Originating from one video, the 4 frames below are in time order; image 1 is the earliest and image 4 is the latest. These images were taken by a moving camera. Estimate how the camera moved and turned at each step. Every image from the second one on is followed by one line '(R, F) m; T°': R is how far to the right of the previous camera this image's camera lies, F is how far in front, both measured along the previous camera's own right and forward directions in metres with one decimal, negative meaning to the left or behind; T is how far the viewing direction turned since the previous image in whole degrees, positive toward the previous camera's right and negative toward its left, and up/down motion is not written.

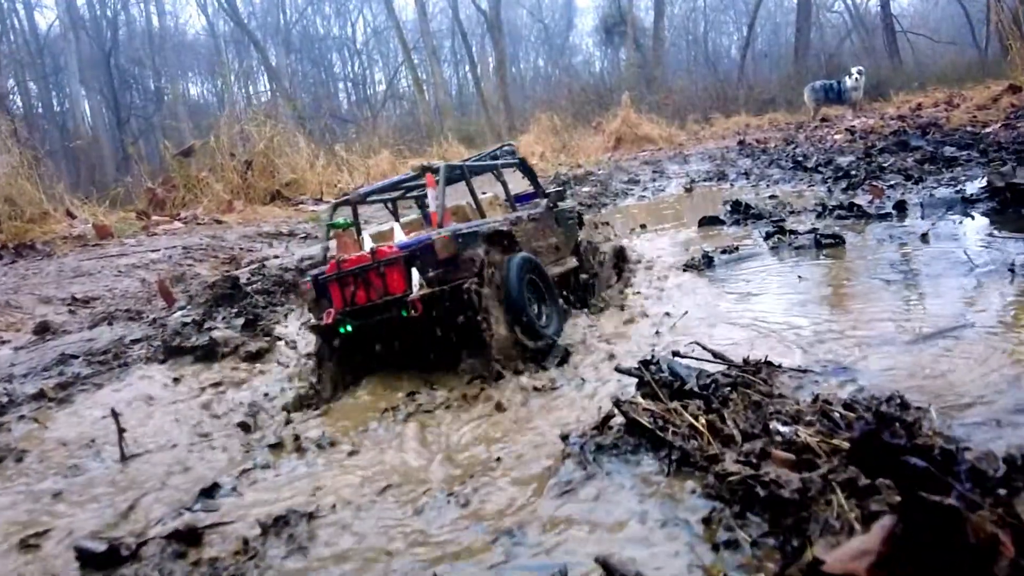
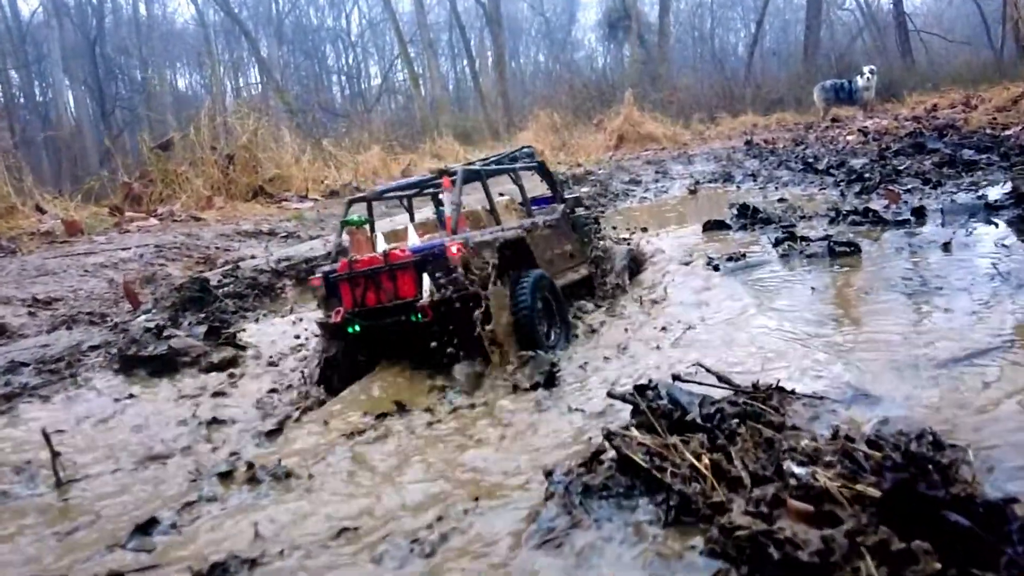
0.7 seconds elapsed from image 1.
(+0.1, +0.7) m; 0°
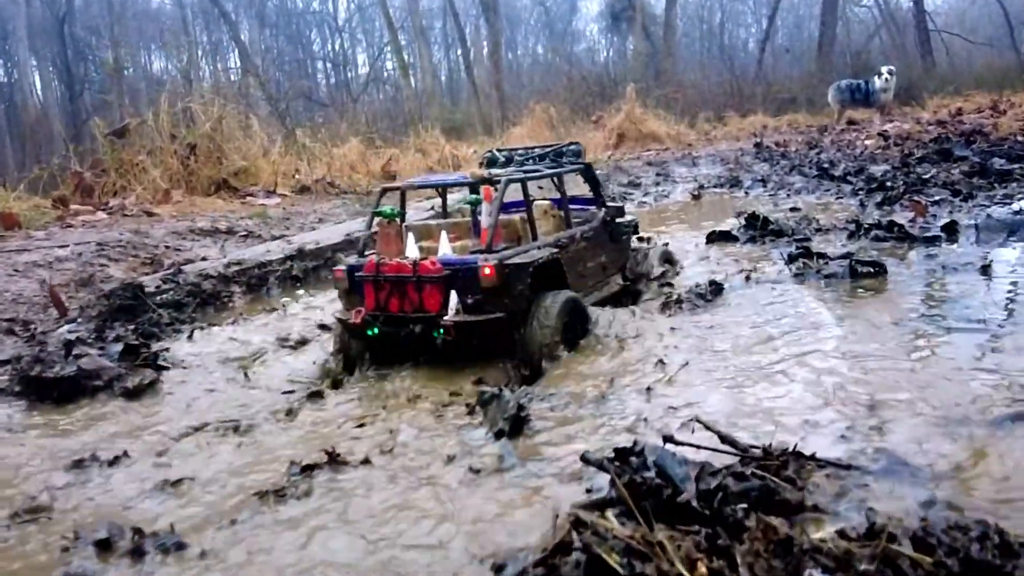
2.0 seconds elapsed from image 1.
(+0.2, +1.1) m; 0°
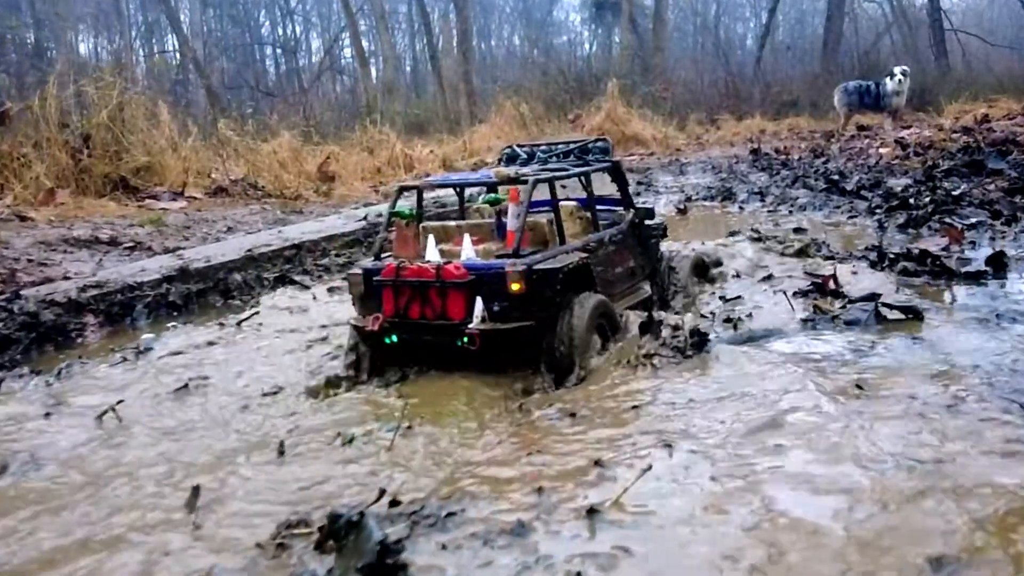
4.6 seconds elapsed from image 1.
(+0.4, +1.8) m; 0°
